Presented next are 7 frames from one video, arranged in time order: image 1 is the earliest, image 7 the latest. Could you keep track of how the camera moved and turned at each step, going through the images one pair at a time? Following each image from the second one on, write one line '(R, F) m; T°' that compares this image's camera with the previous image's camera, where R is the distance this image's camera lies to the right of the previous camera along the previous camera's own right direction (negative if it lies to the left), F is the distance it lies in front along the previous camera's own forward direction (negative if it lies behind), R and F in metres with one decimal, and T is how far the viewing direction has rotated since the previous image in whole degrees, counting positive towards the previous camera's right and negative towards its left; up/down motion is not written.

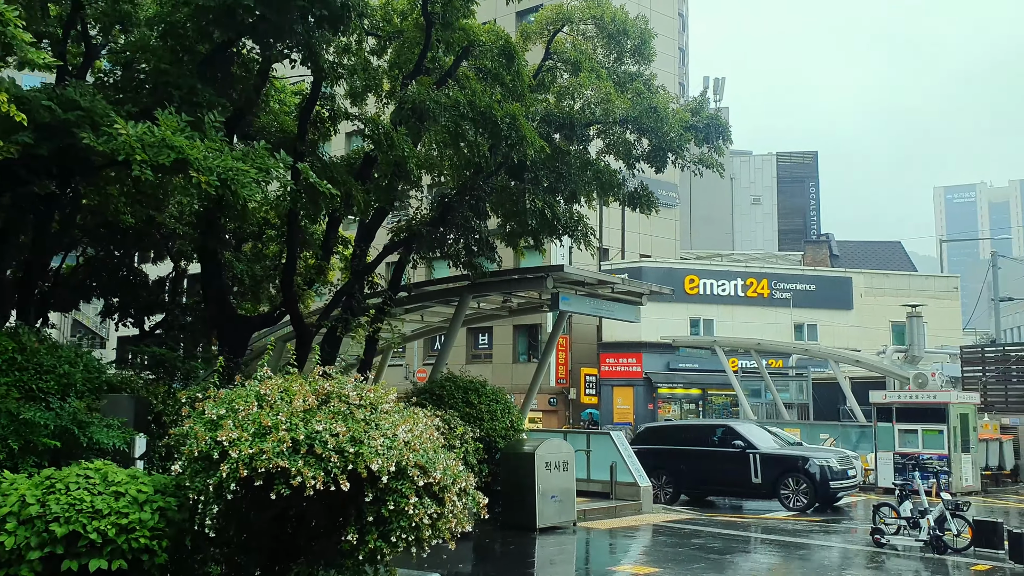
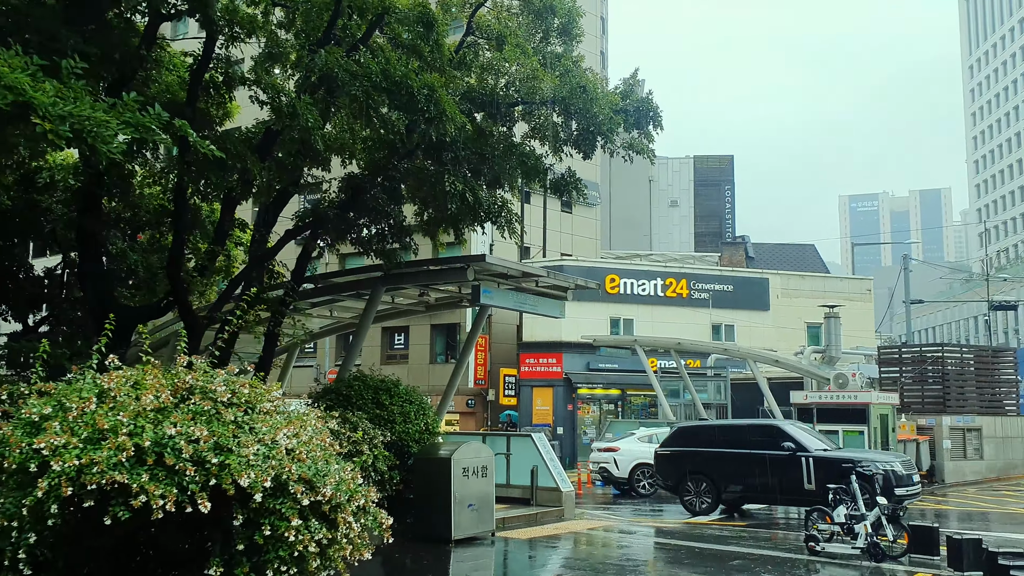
(0.0, +1.1) m; +5°
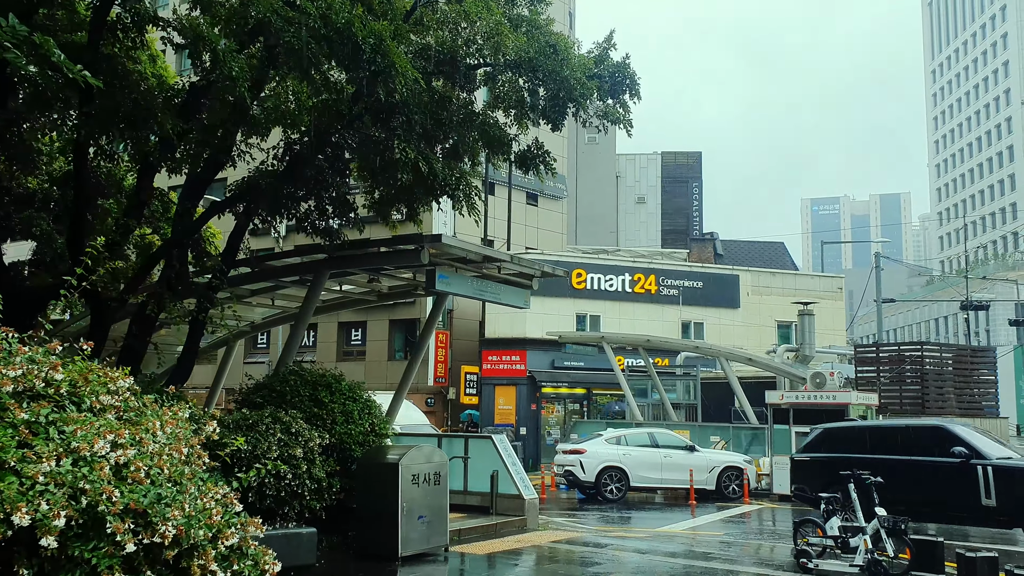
(+0.1, +1.5) m; +2°
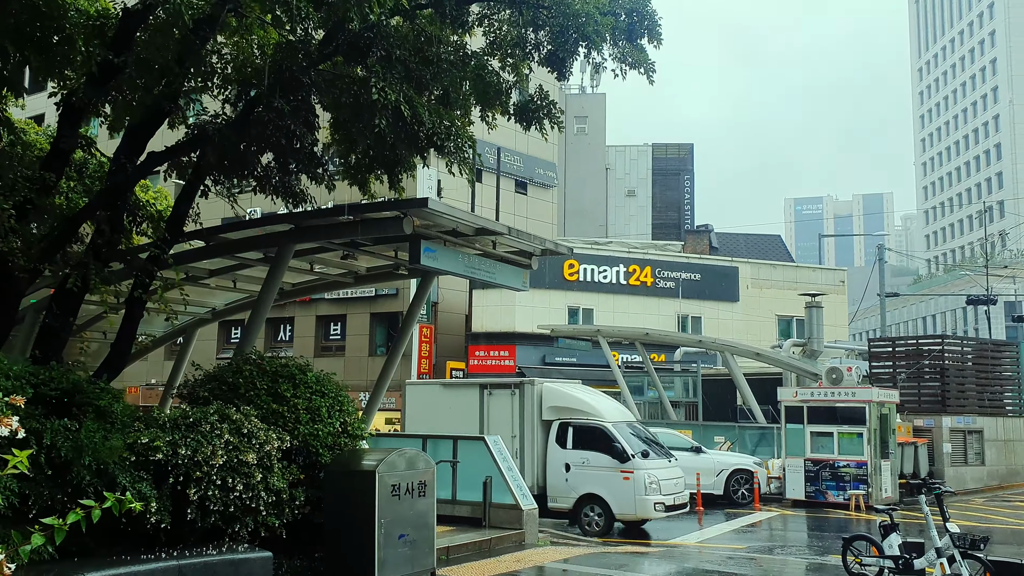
(-0.2, +2.0) m; +1°
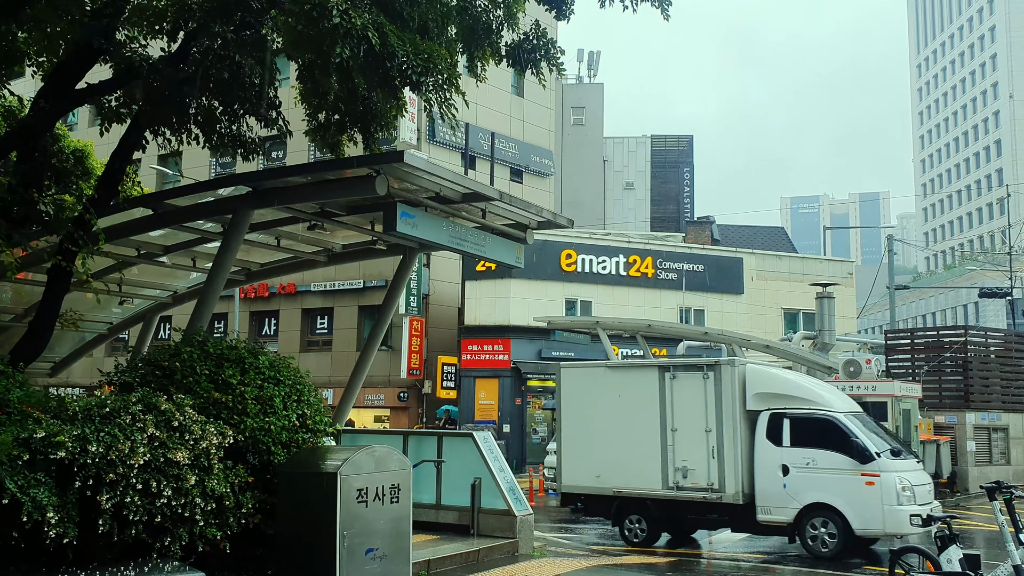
(0.0, +1.6) m; 0°
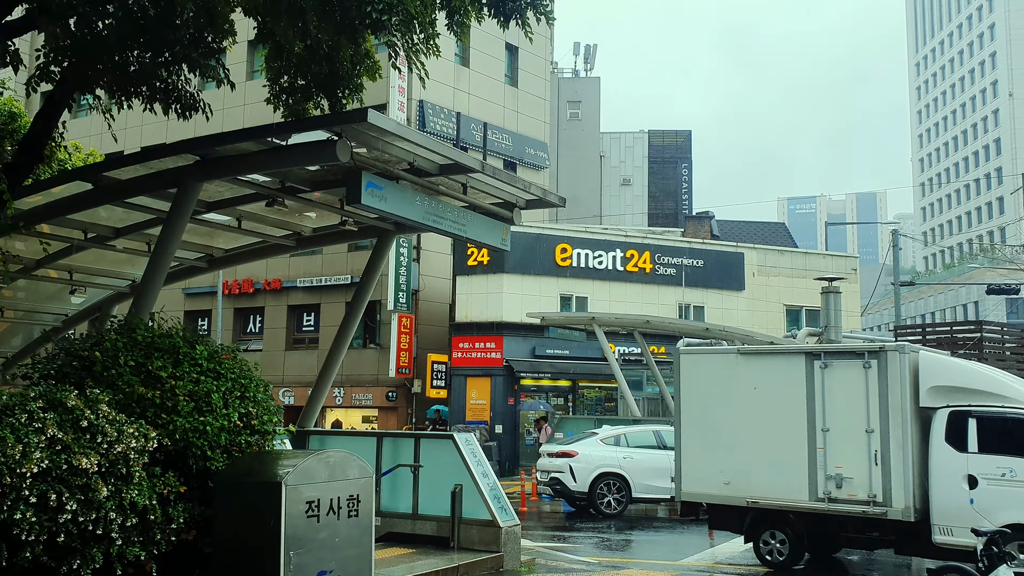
(+0.1, +1.2) m; 0°
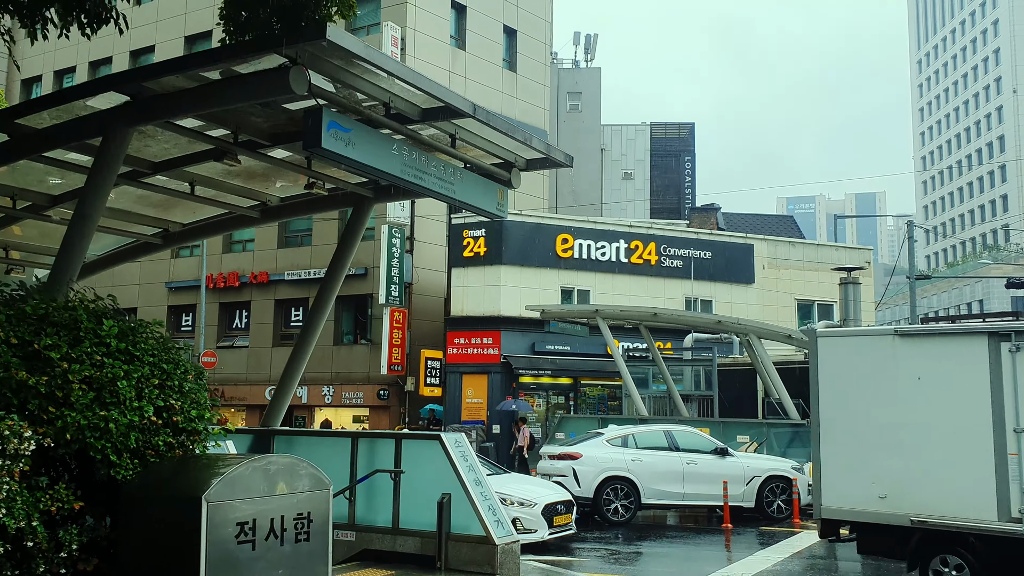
(0.0, +1.6) m; 0°
